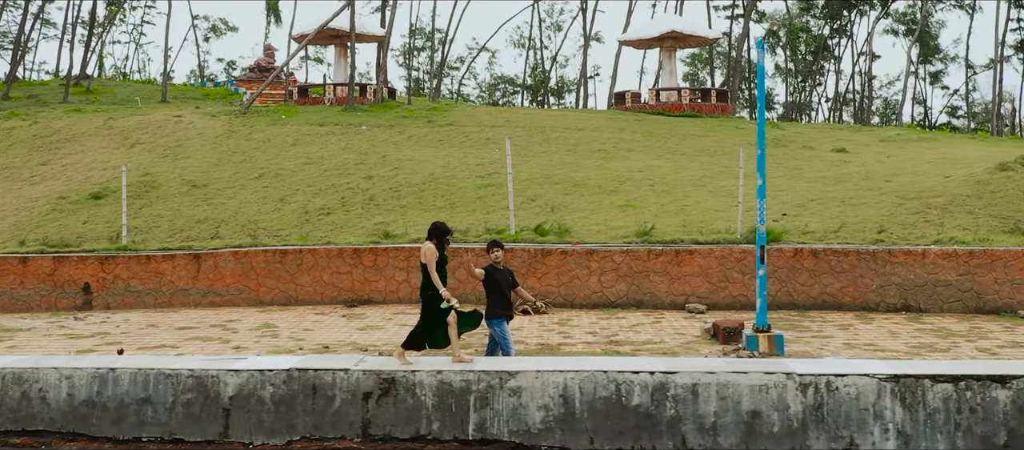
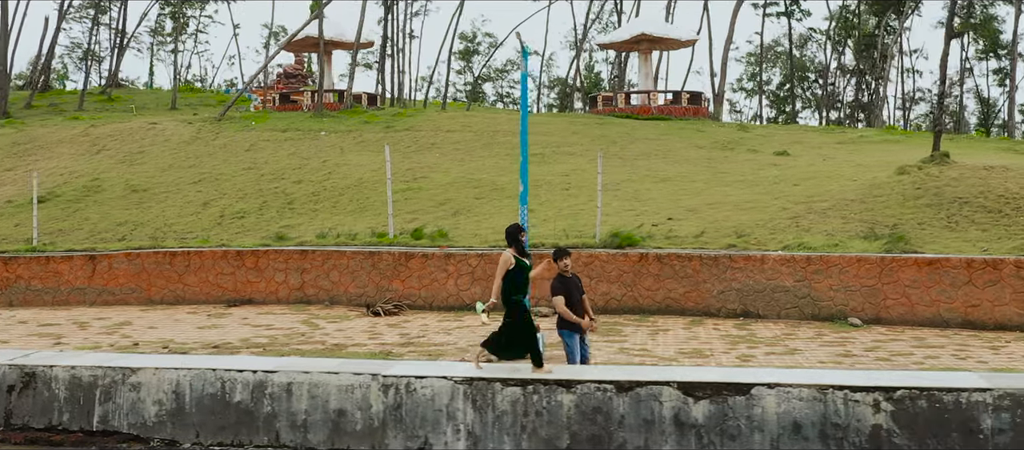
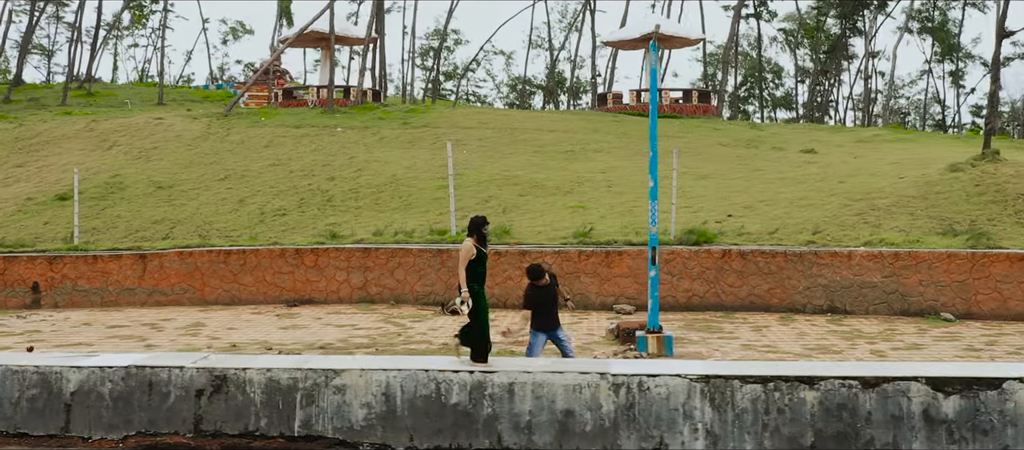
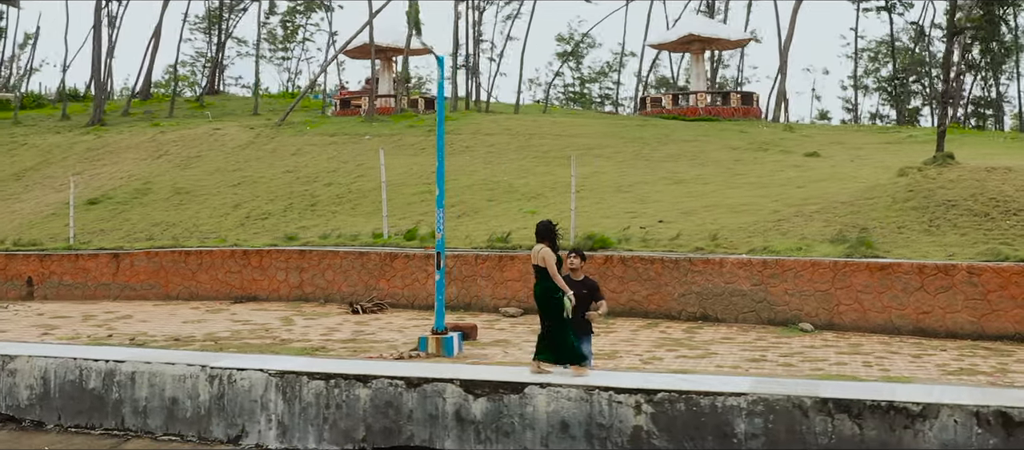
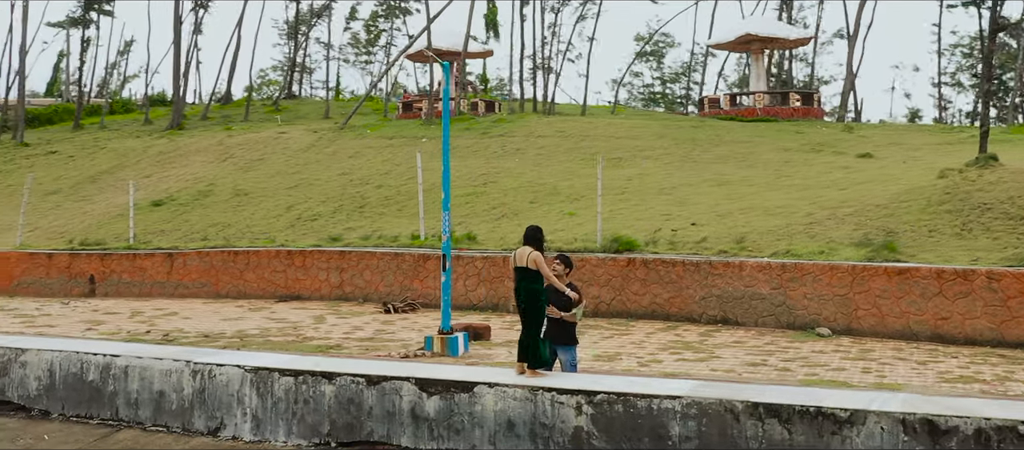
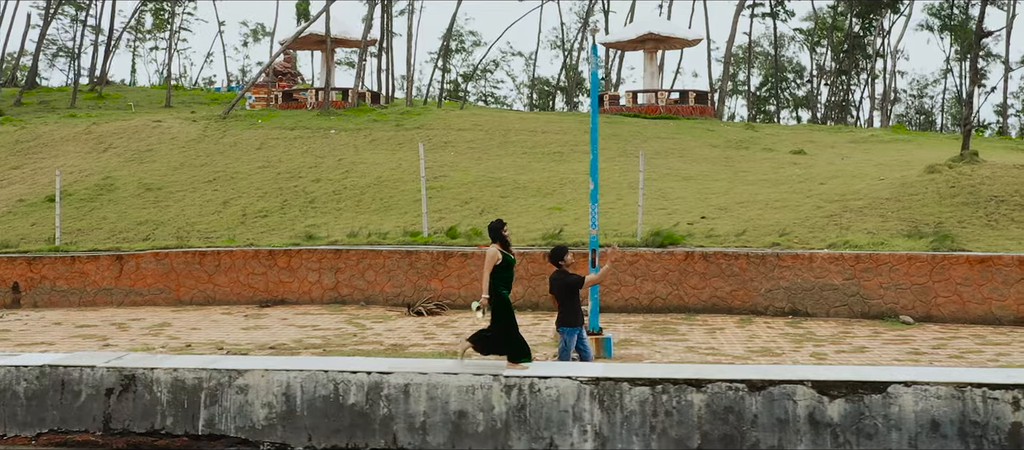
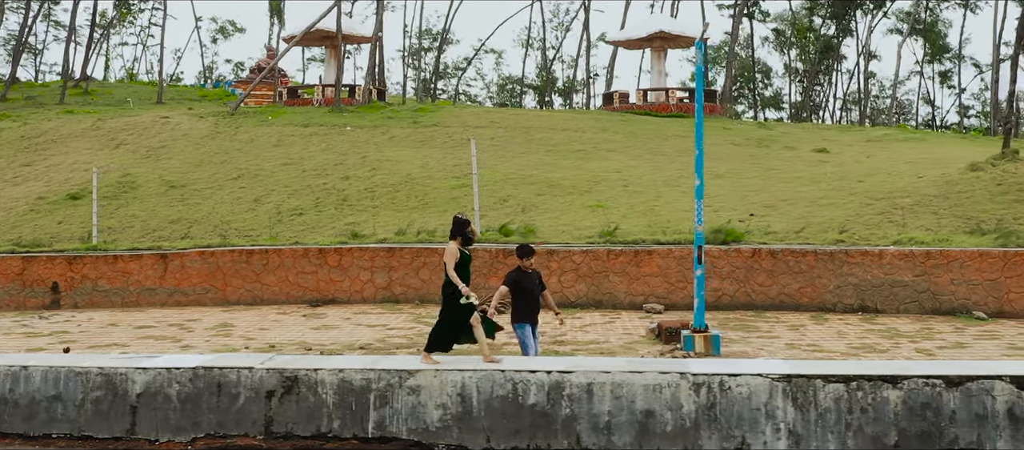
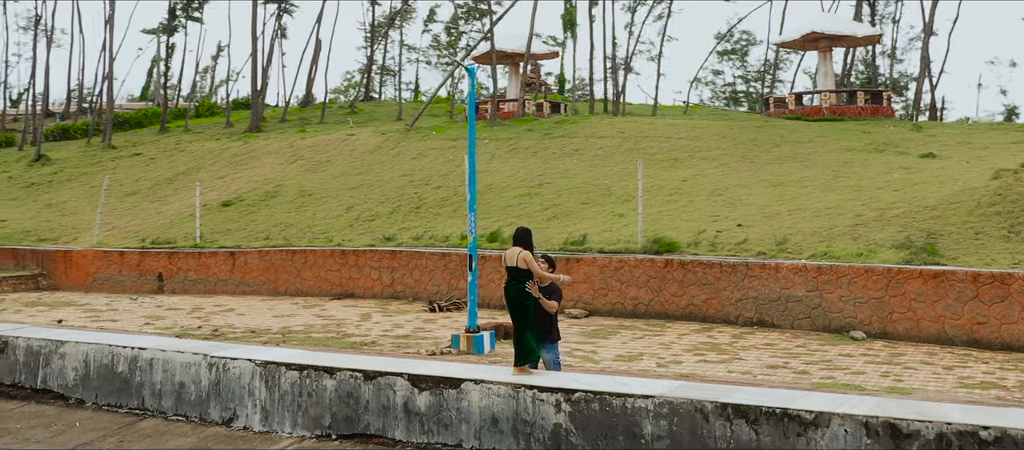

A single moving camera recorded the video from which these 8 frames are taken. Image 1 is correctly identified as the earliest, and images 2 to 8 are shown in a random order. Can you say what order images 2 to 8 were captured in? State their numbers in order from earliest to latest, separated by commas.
7, 3, 6, 2, 4, 5, 8
